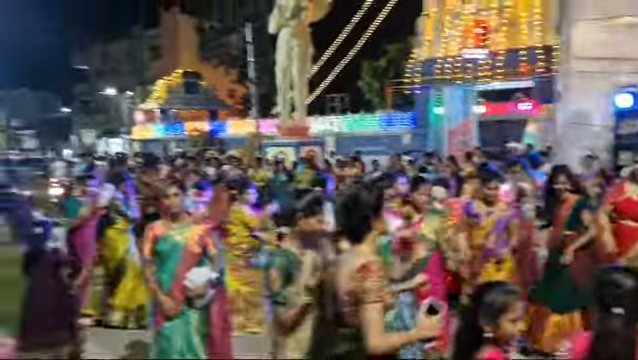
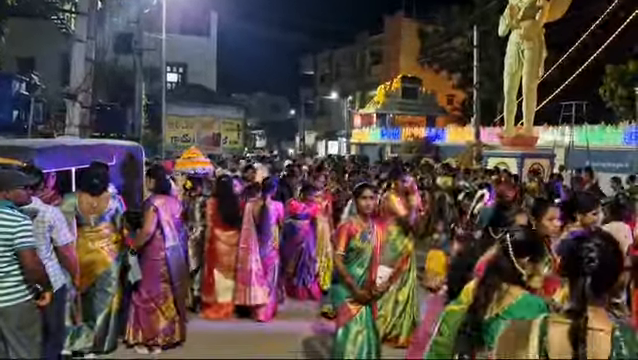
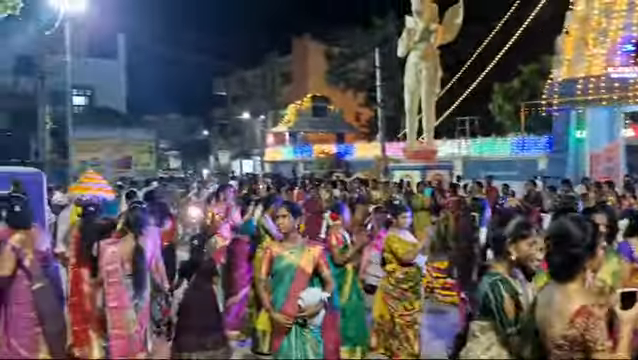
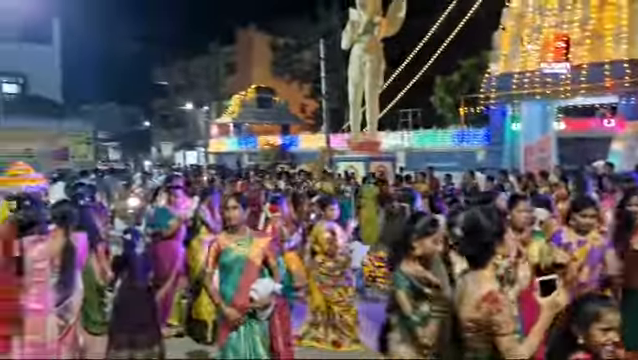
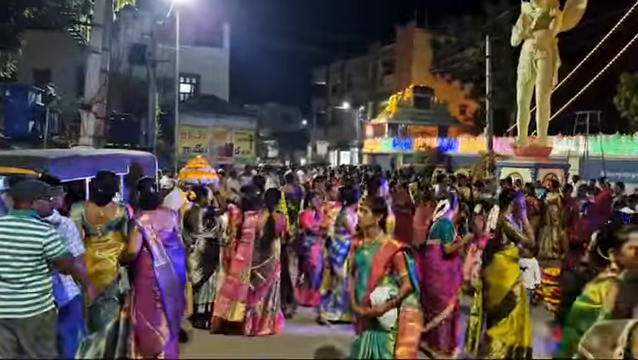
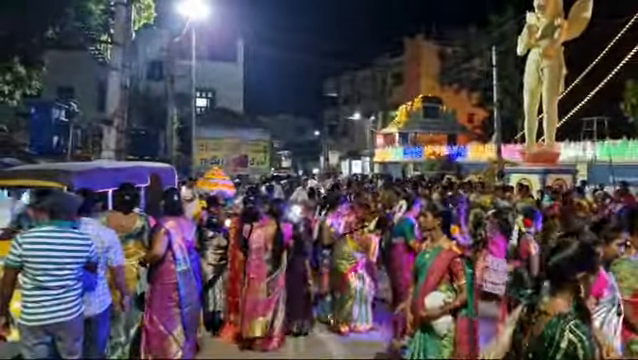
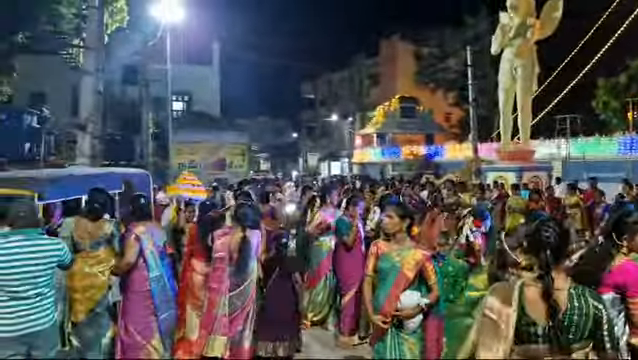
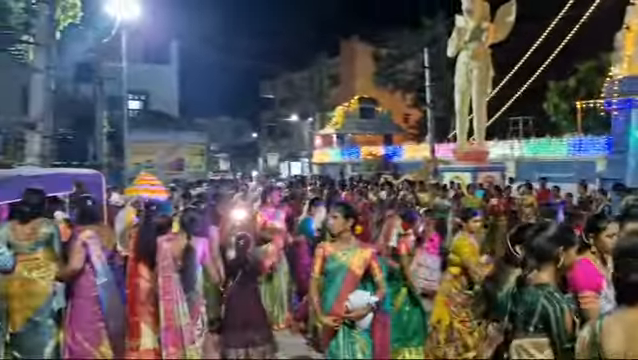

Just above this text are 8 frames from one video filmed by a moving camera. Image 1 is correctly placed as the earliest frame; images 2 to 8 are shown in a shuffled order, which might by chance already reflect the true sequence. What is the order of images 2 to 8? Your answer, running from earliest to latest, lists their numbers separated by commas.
4, 3, 8, 7, 6, 5, 2
